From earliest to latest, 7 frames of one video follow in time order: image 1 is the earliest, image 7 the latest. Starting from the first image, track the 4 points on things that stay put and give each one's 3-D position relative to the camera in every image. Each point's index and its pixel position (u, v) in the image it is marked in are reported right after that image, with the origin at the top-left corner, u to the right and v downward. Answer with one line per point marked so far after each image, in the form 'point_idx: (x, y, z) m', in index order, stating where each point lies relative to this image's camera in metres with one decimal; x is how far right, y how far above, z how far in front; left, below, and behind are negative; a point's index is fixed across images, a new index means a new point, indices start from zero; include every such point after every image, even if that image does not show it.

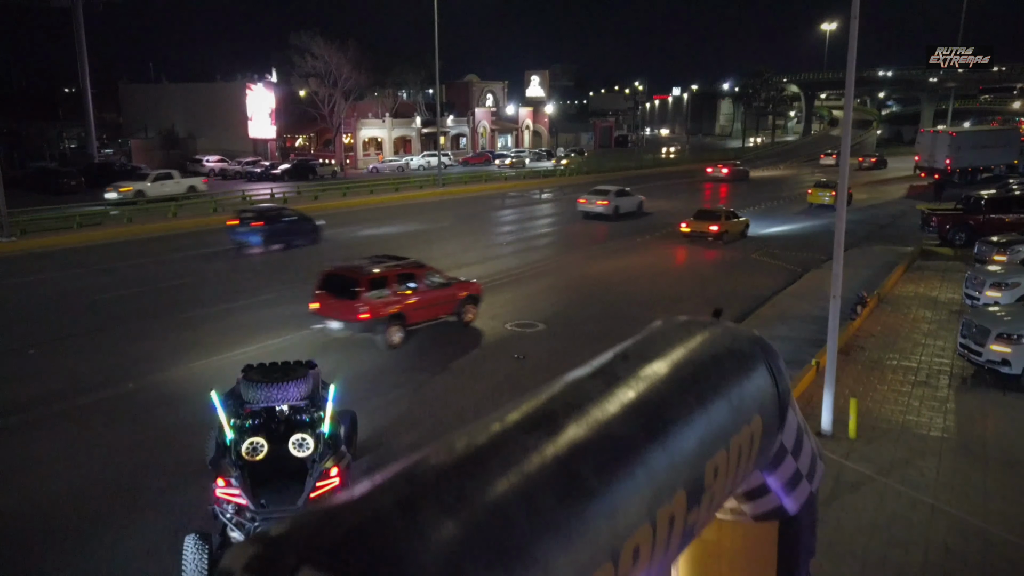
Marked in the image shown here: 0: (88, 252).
0: (-11.5, +1.0, +19.7) m
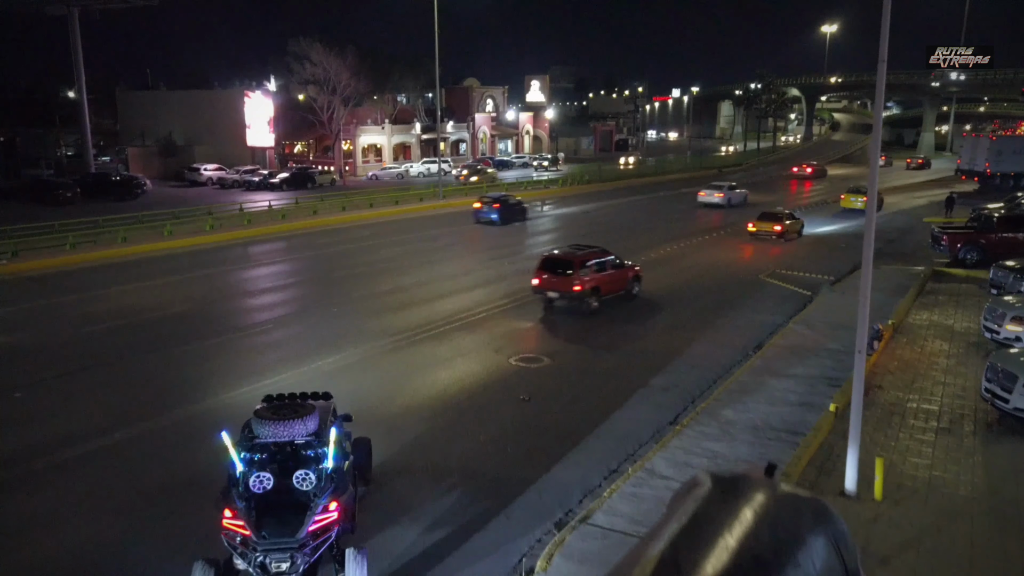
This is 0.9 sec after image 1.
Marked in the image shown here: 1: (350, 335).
0: (-11.4, +0.3, +19.2) m
1: (-3.4, -1.0, +15.1) m
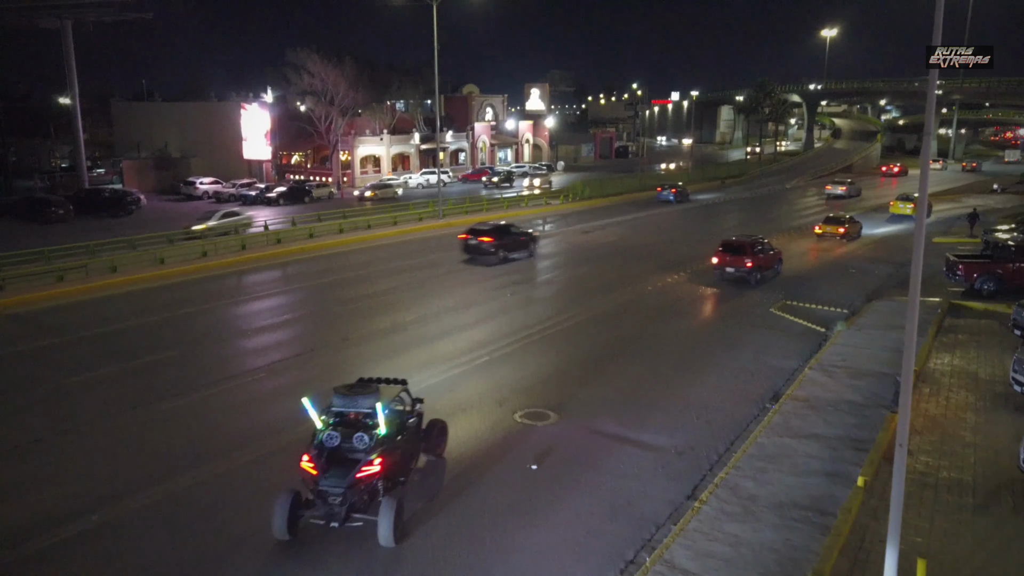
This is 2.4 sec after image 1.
0: (-11.3, -0.6, +18.5) m
1: (-3.3, -1.9, +14.4) m
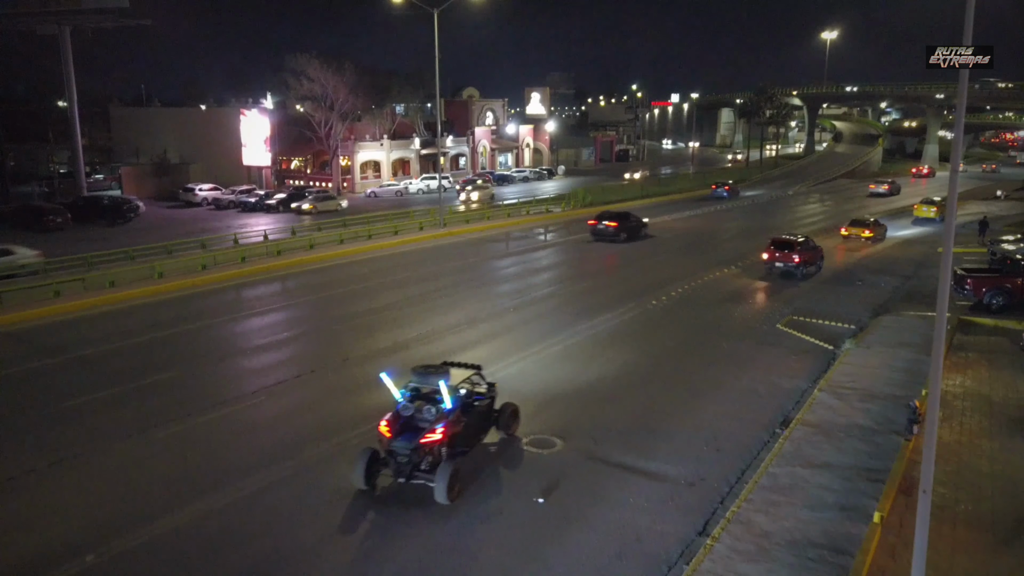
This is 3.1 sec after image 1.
0: (-11.2, -1.0, +18.2) m
1: (-3.2, -2.3, +14.1) m
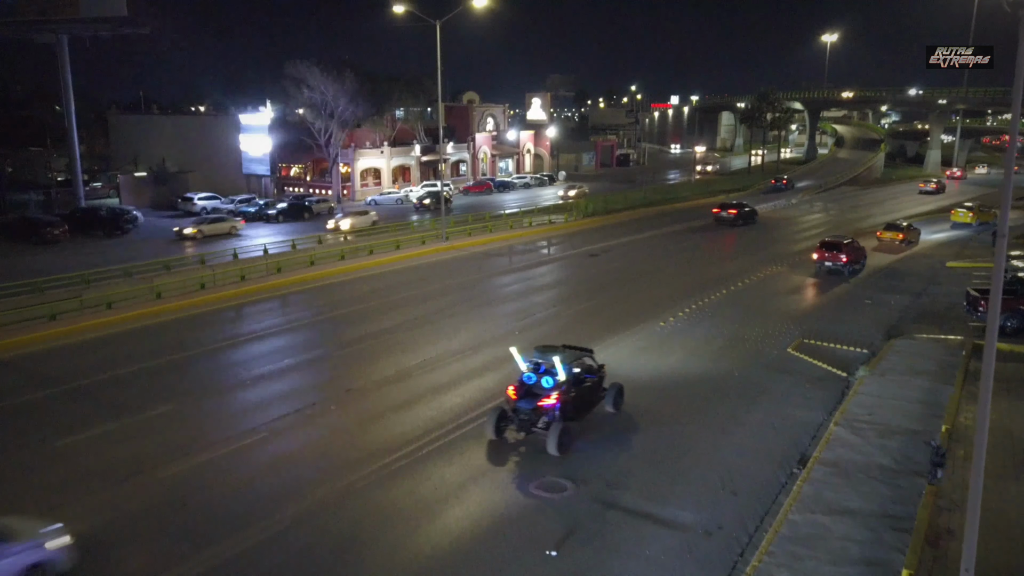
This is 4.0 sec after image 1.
0: (-11.1, -1.7, +17.8) m
1: (-3.0, -2.9, +13.7) m
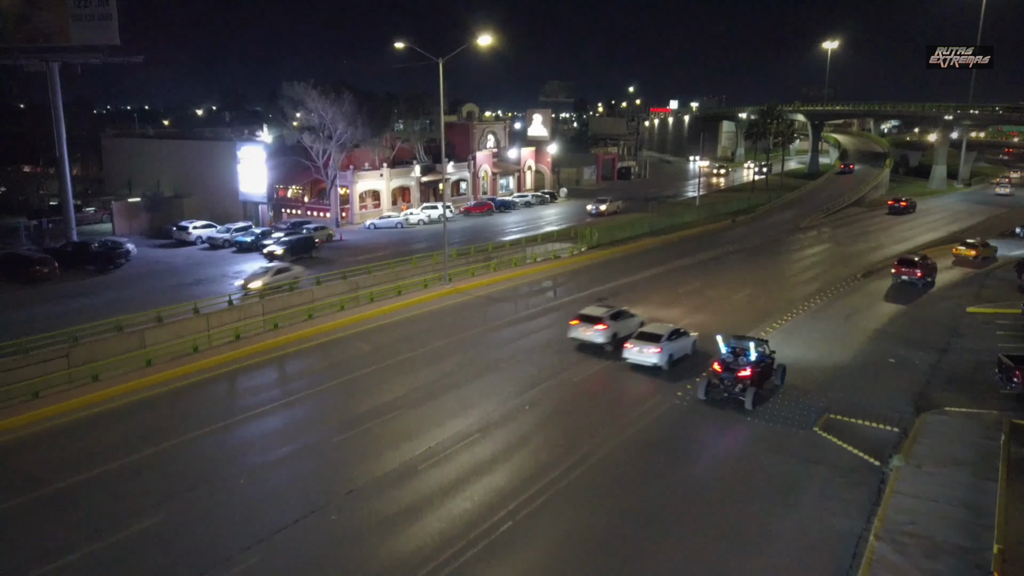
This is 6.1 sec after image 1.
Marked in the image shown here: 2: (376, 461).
0: (-10.8, -3.6, +16.6) m
1: (-2.7, -4.9, +12.6) m
2: (-3.1, -3.9, +16.5) m
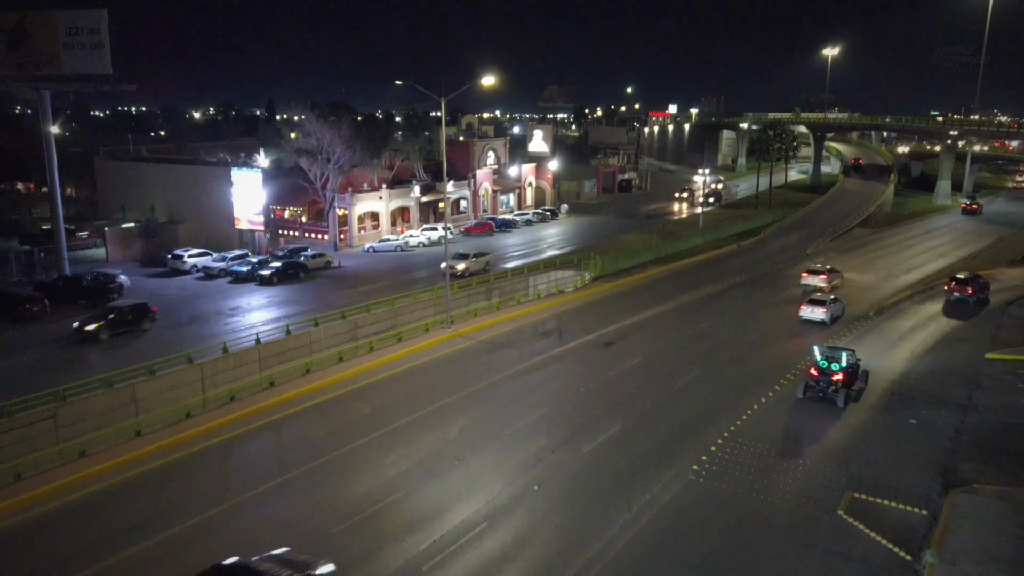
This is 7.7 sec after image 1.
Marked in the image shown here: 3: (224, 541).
0: (-10.6, -5.5, +15.7) m
1: (-2.5, -6.7, +11.6) m
2: (-2.9, -5.7, +15.5) m
3: (-6.3, -5.6, +16.0) m
